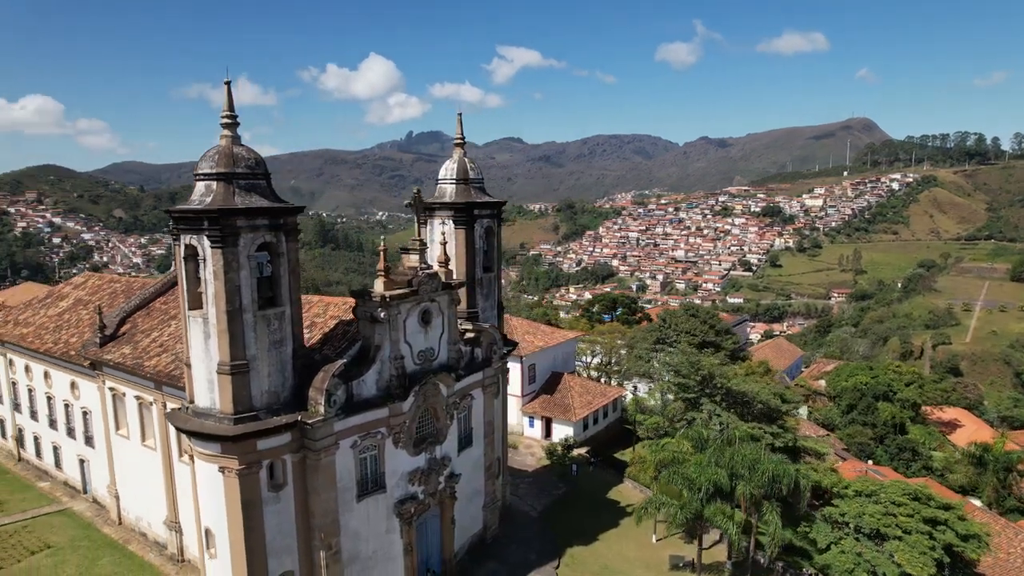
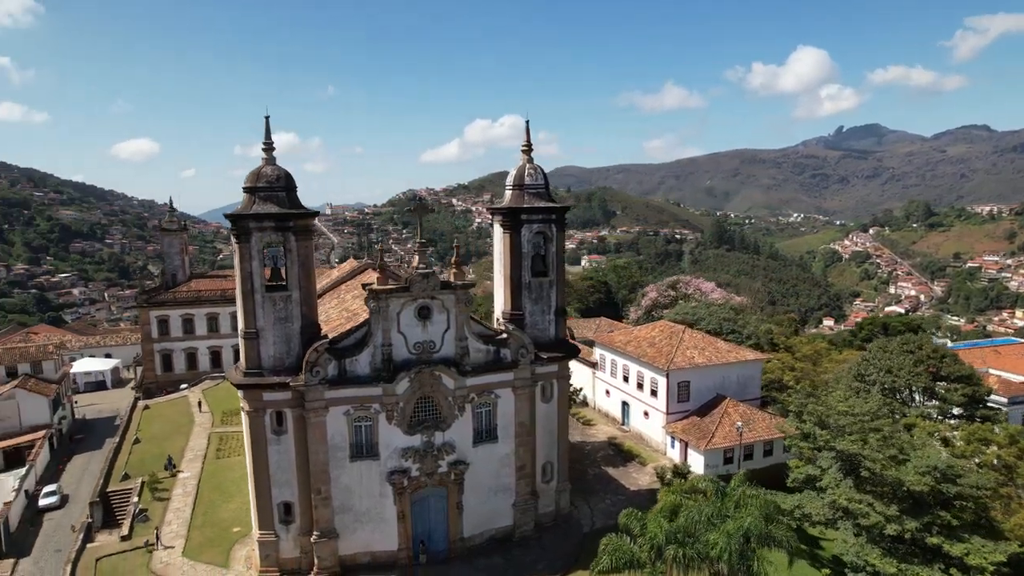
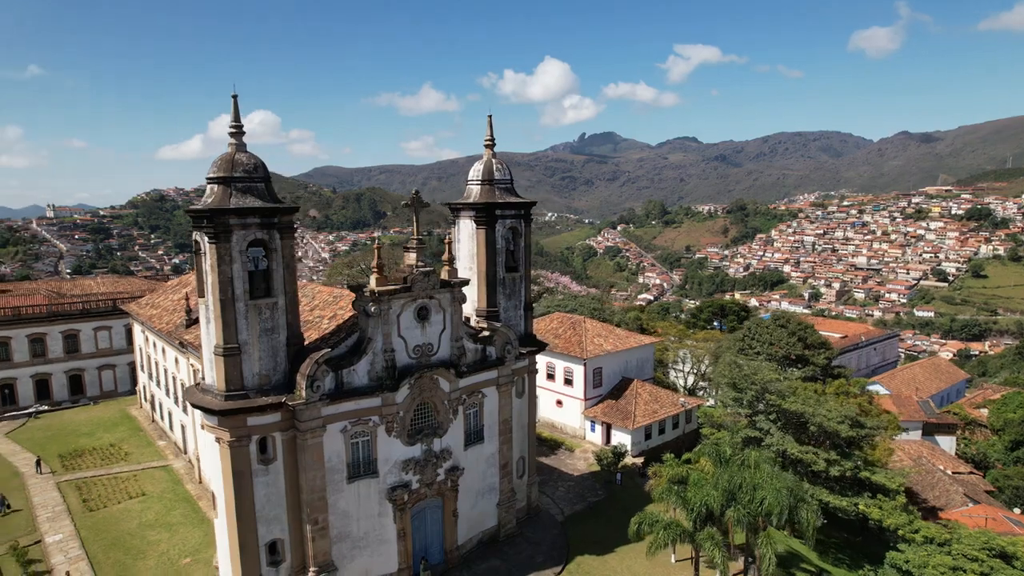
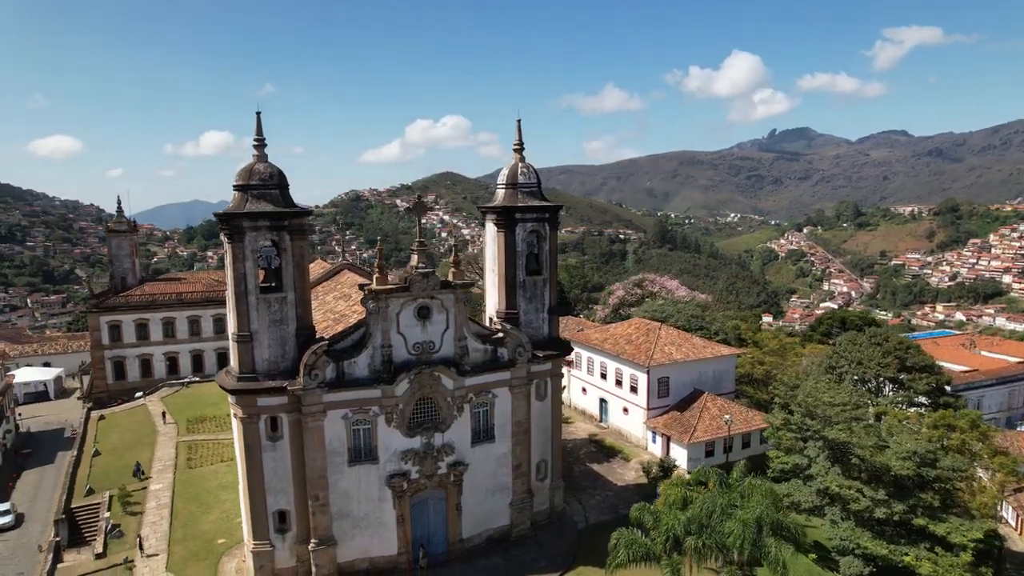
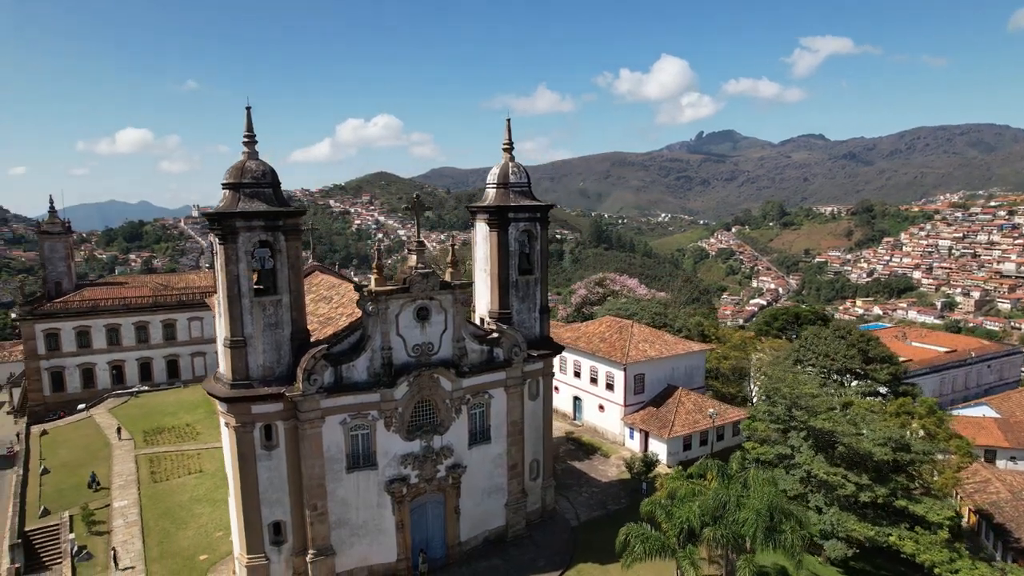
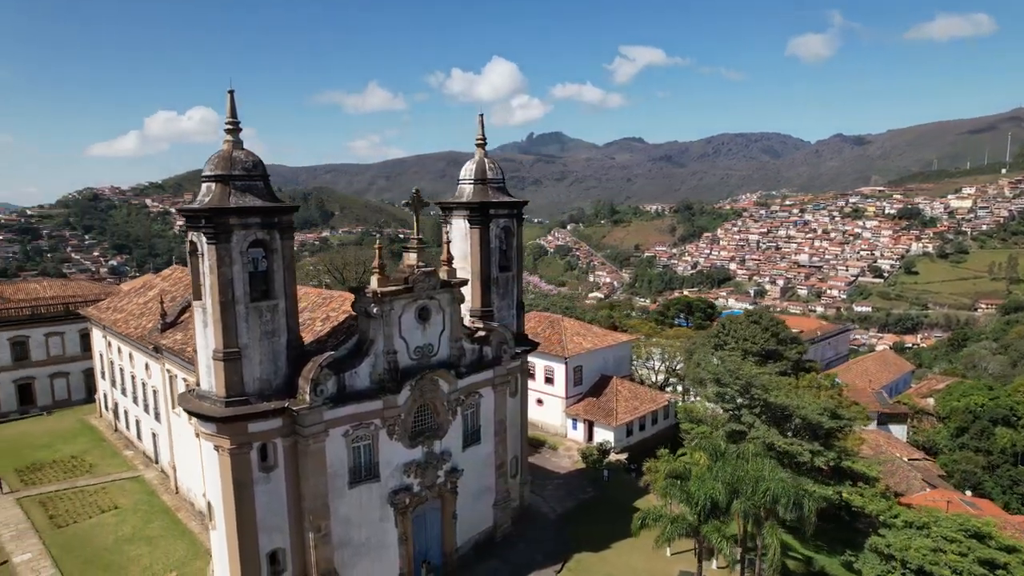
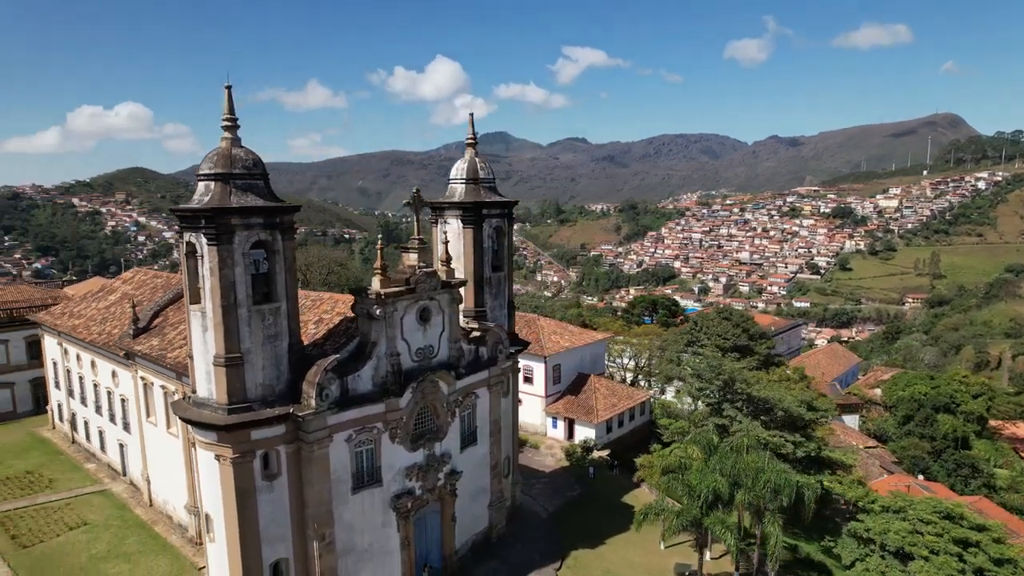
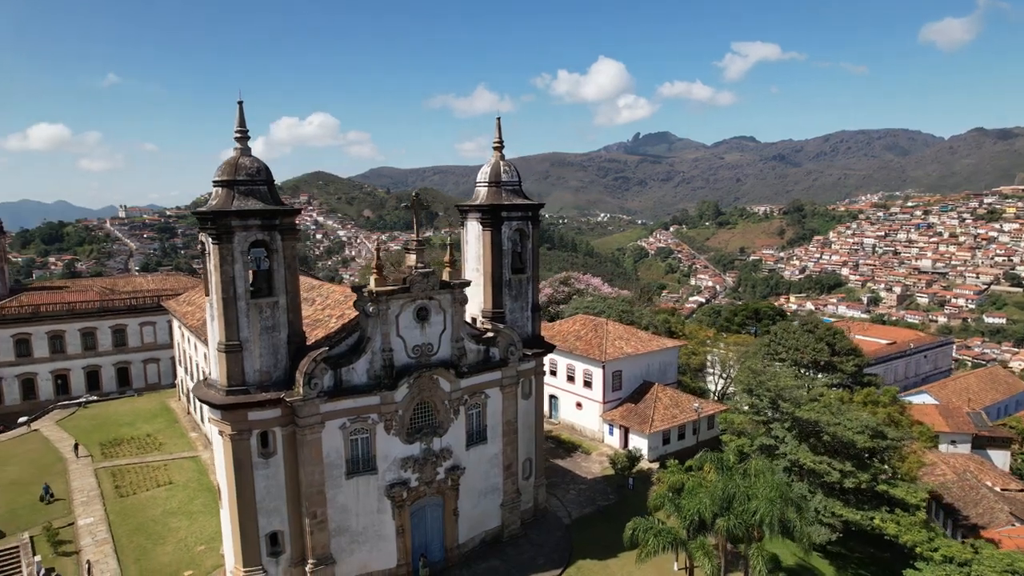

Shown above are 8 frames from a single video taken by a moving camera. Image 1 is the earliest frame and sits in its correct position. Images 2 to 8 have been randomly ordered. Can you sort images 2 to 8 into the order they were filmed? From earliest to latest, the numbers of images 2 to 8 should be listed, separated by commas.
7, 6, 3, 8, 5, 4, 2
